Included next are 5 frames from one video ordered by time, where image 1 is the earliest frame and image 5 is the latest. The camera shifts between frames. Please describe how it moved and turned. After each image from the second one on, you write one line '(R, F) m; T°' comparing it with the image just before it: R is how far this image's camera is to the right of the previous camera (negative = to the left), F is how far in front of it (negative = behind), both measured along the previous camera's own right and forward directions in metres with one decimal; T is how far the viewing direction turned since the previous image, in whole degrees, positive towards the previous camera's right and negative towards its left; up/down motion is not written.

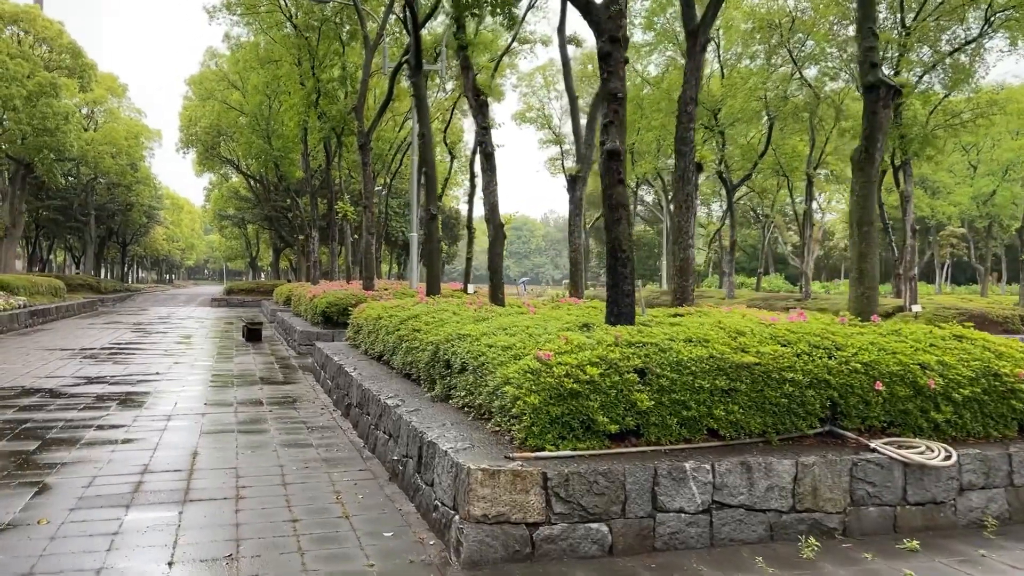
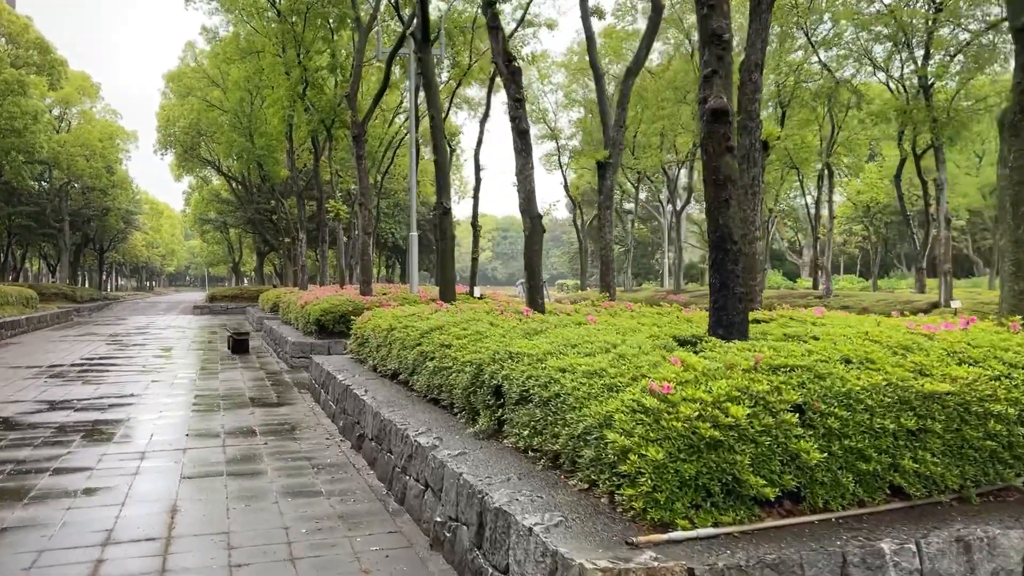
(-0.4, +1.1) m; +1°
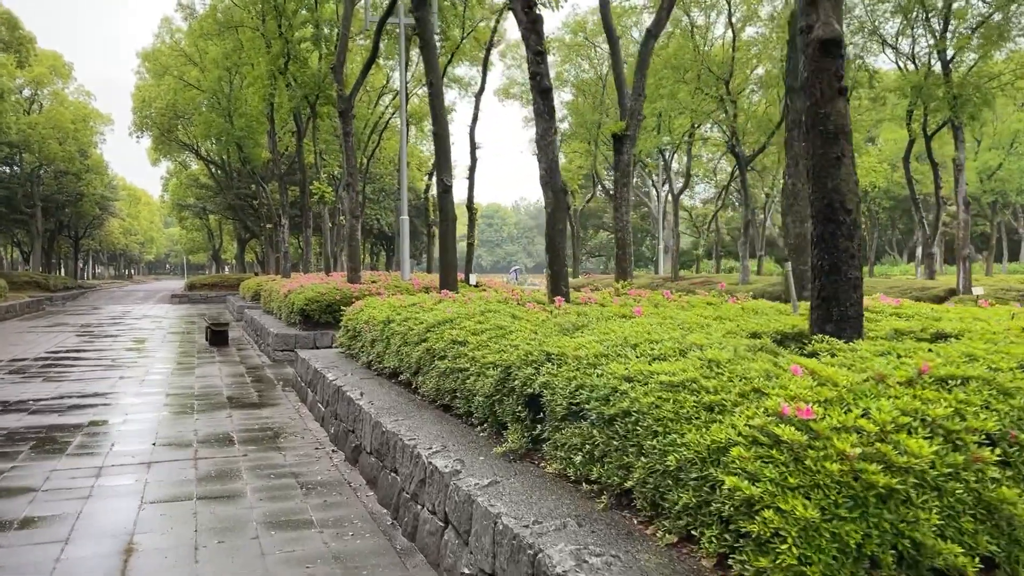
(-0.2, +0.8) m; +1°
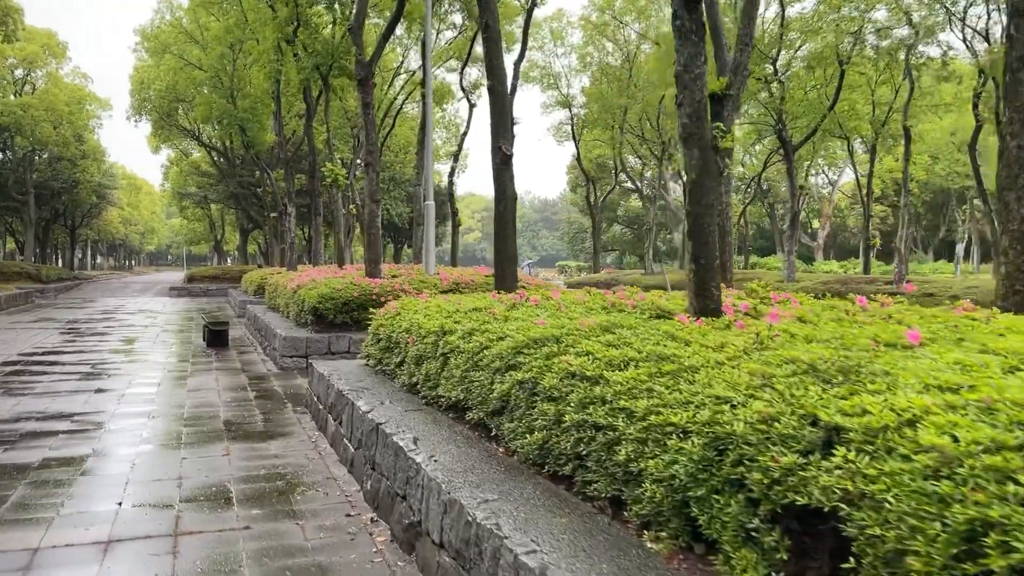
(-0.5, +1.5) m; 0°
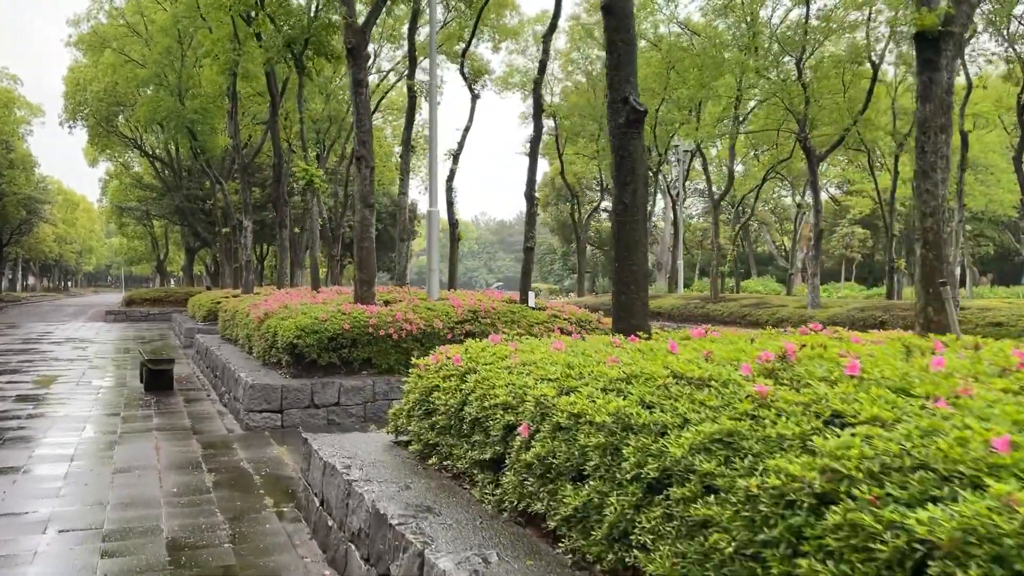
(-0.8, +2.1) m; +3°
